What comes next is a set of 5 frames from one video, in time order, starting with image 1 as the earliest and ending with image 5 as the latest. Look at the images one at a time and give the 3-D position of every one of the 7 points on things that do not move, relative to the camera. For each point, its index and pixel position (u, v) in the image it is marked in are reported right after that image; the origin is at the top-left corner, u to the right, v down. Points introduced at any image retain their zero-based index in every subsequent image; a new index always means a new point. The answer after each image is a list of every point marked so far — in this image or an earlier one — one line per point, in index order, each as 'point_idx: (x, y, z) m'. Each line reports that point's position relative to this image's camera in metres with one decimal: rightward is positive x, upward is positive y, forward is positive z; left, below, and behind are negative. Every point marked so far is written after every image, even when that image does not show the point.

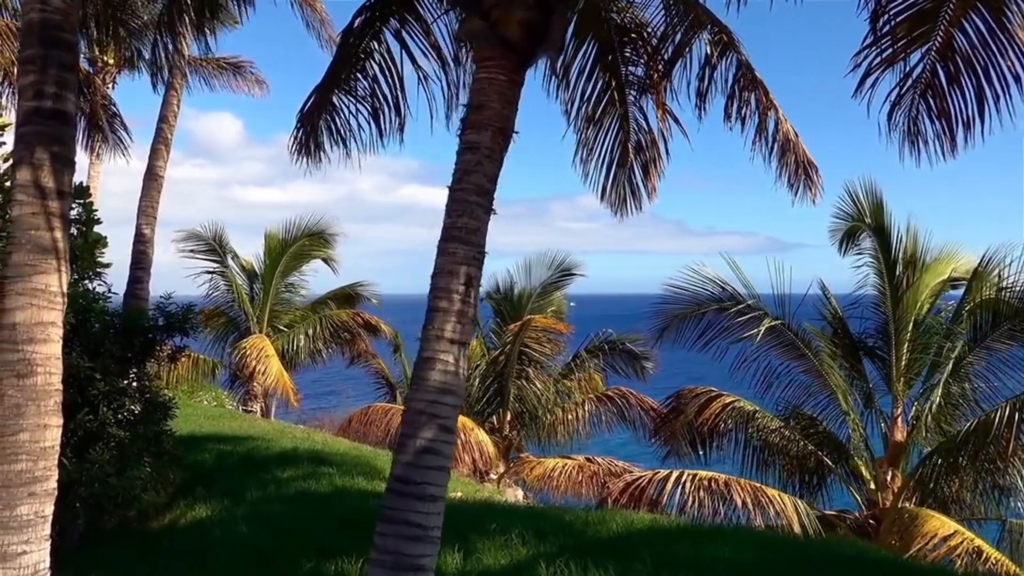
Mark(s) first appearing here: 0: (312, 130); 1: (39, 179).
0: (-1.4, +1.3, +7.2) m
1: (-2.0, +0.5, +3.8) m
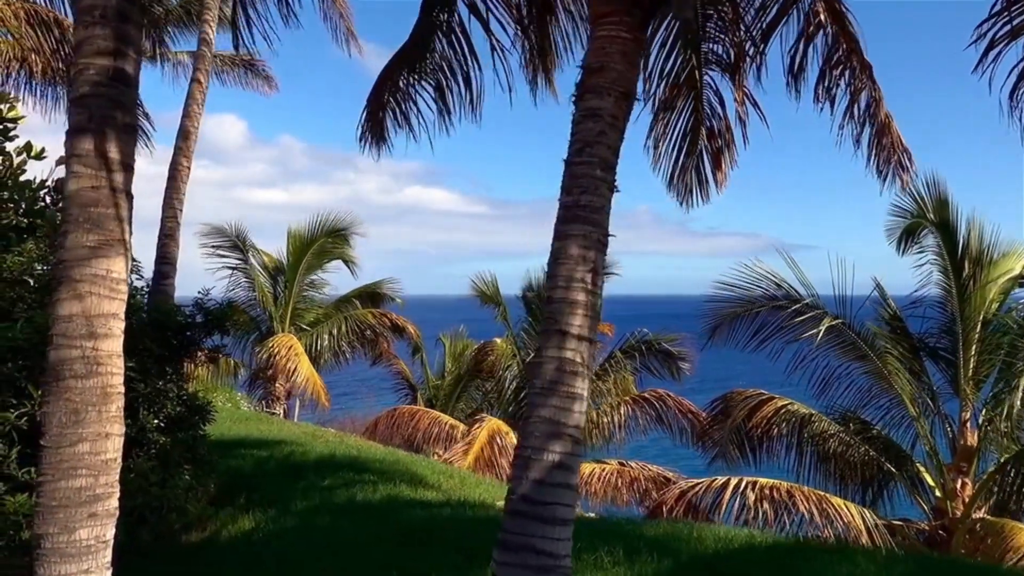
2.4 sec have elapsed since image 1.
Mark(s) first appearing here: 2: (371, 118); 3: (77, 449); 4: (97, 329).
0: (-0.9, +1.3, +6.7) m
1: (-1.5, +0.5, +3.3) m
2: (-0.9, +1.3, +6.7) m
3: (-1.6, -0.6, +3.2) m
4: (-1.5, -0.2, +3.2) m
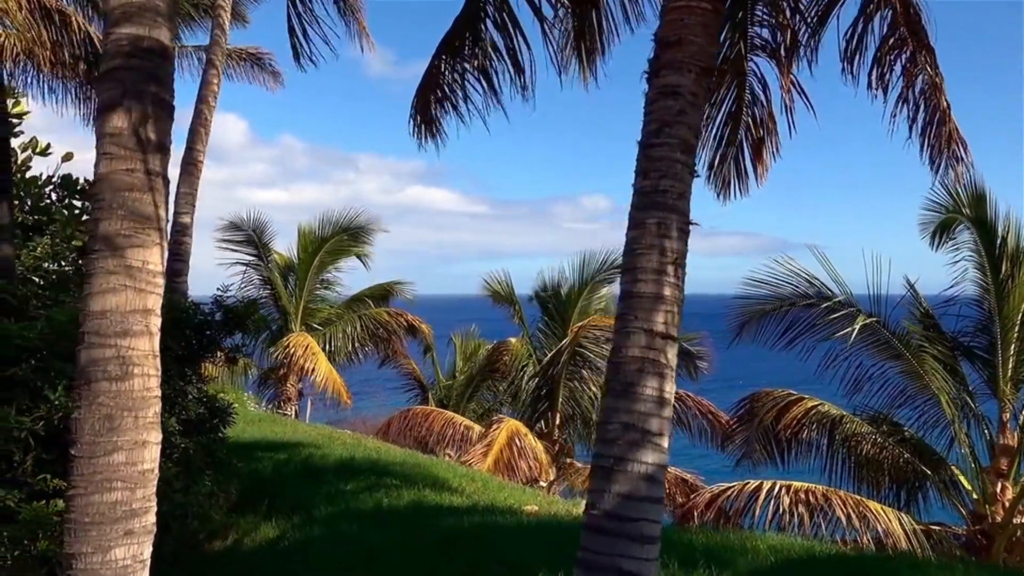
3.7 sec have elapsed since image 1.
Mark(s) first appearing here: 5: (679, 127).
0: (-0.6, +1.3, +6.4) m
1: (-1.3, +0.5, +3.0) m
2: (-0.7, +1.3, +6.4) m
3: (-1.3, -0.6, +2.9) m
4: (-1.3, -0.1, +2.9) m
5: (+0.6, +0.6, +3.2) m
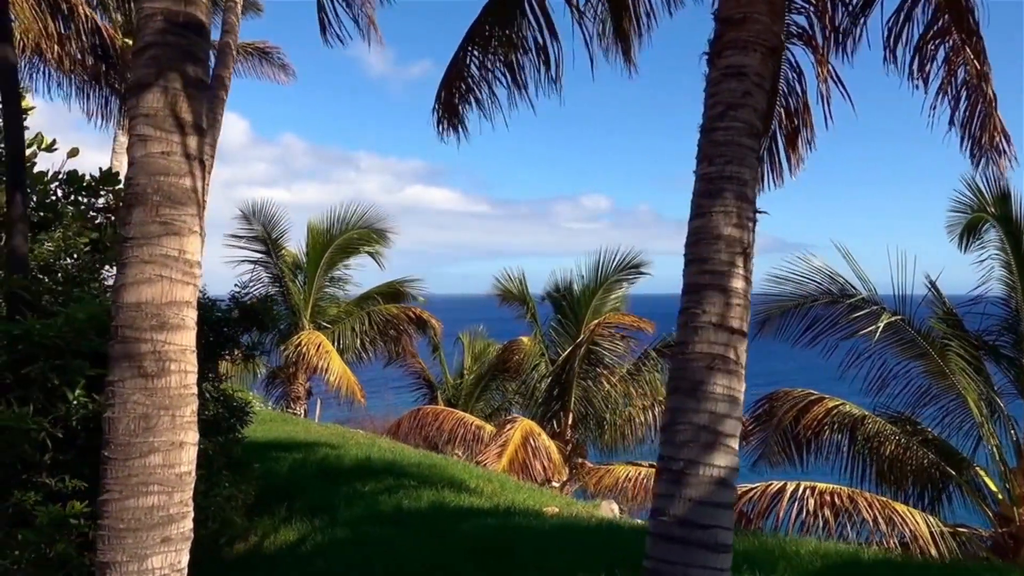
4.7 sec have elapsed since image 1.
0: (-0.4, +1.4, +6.2) m
1: (-1.1, +0.6, +2.8) m
2: (-0.5, +1.3, +6.3) m
3: (-1.1, -0.5, +2.7) m
4: (-1.1, -0.1, +2.7) m
5: (+0.8, +0.6, +3.0) m
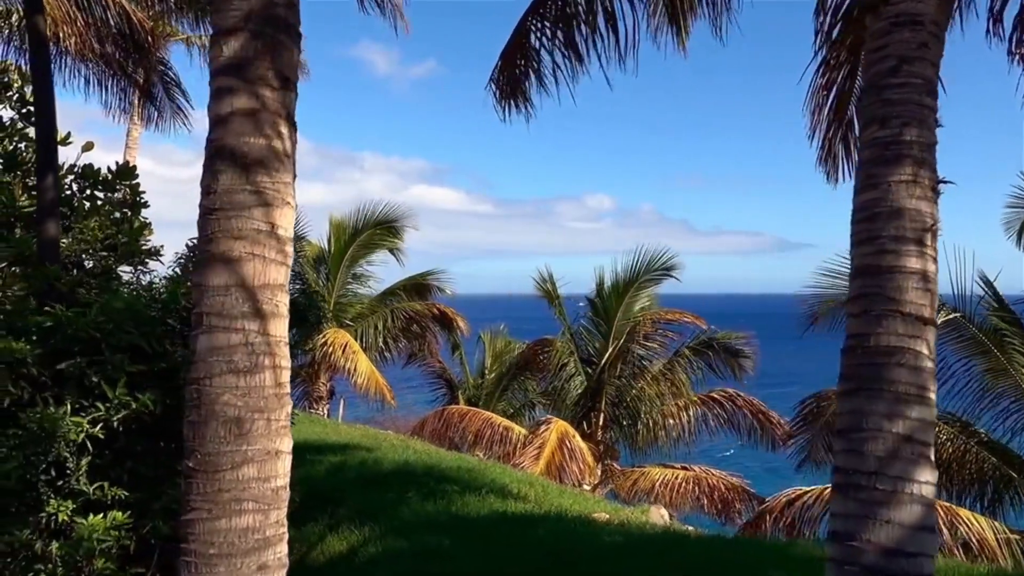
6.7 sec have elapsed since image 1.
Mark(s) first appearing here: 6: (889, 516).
0: (0.0, +1.4, +5.8) m
1: (-0.7, +0.6, +2.4) m
2: (-0.1, +1.4, +5.8) m
3: (-0.7, -0.5, +2.3) m
4: (-0.7, 0.0, +2.3) m
5: (+1.2, +0.7, +2.6) m
6: (+1.0, -0.6, +2.2) m
